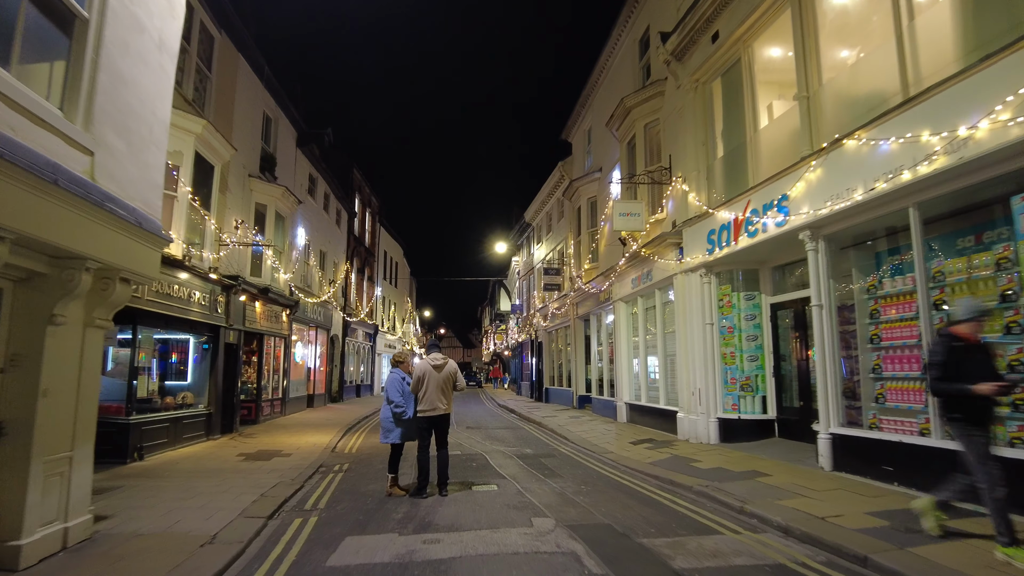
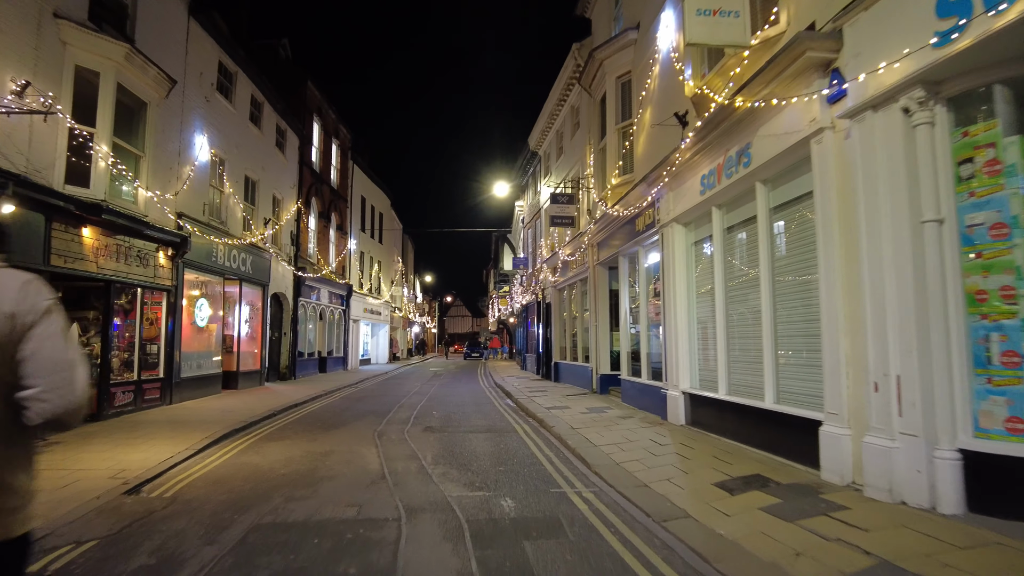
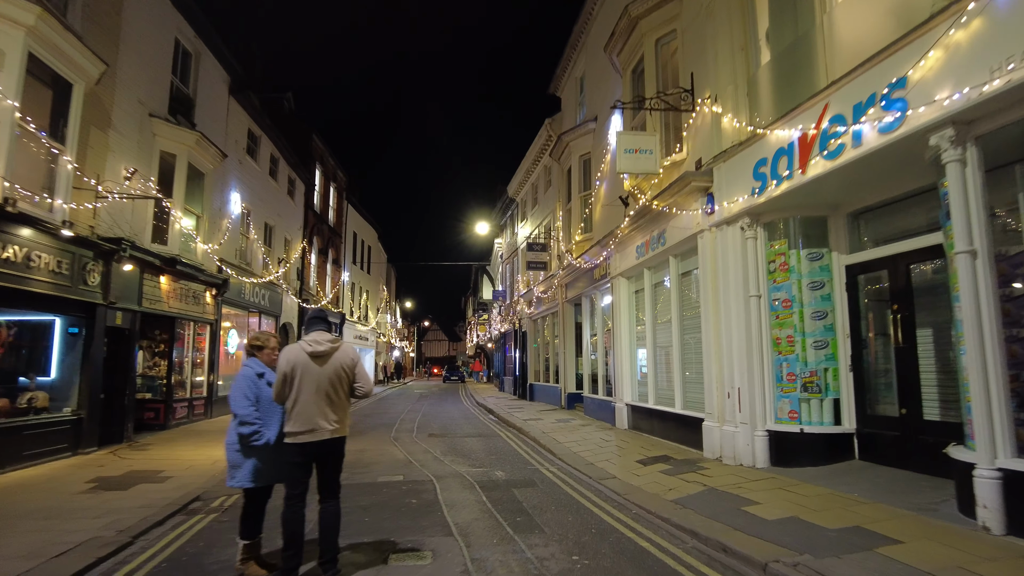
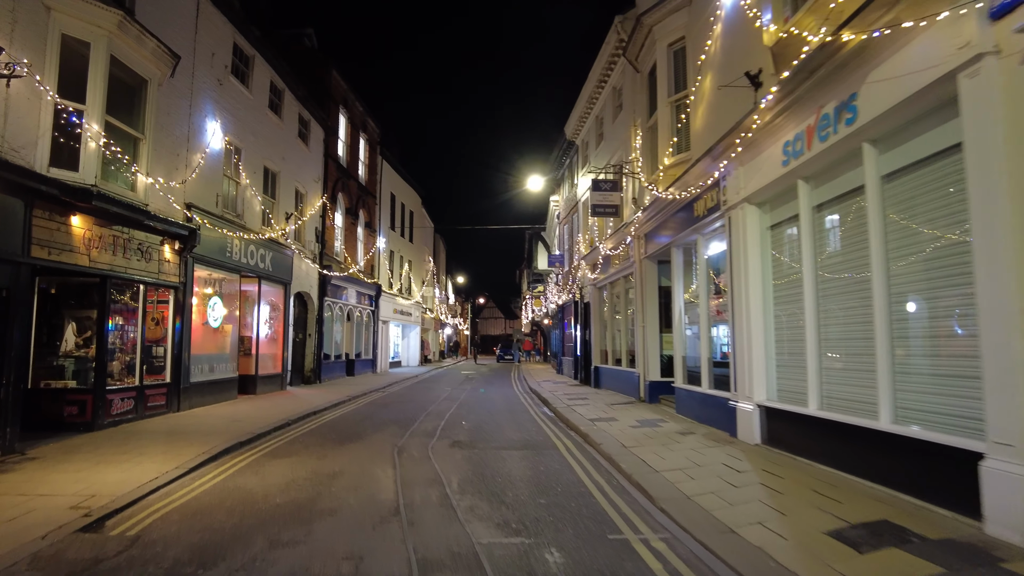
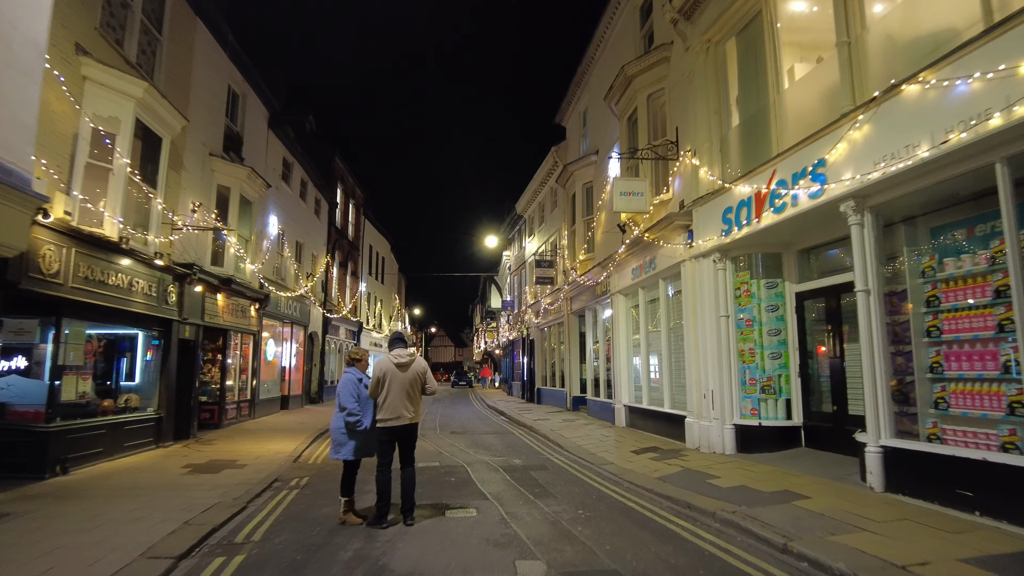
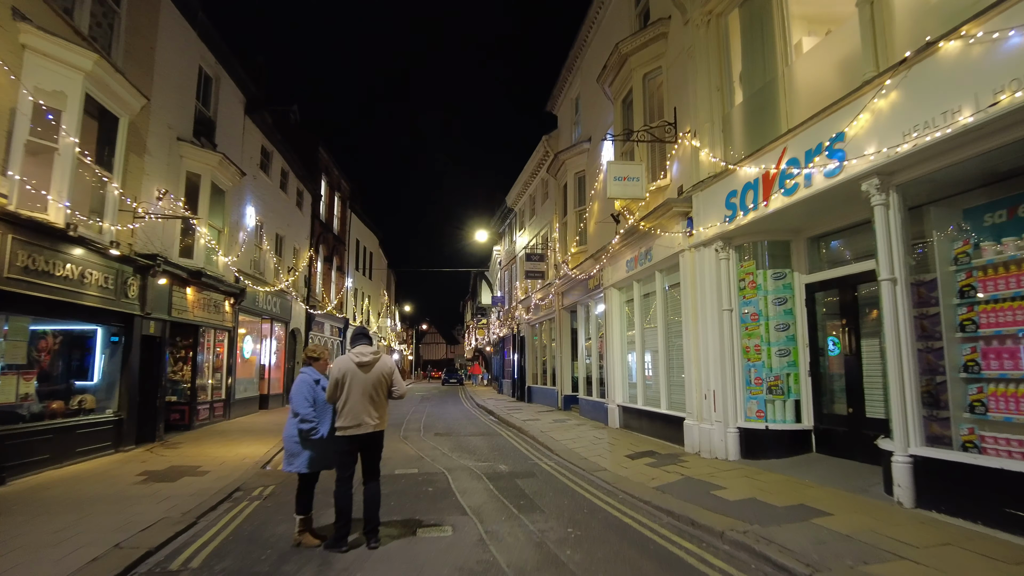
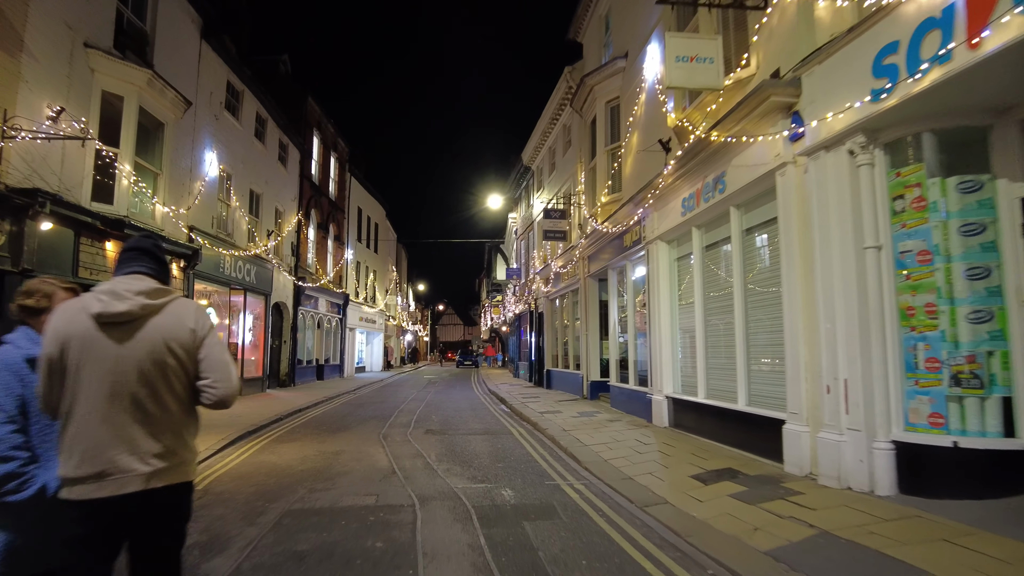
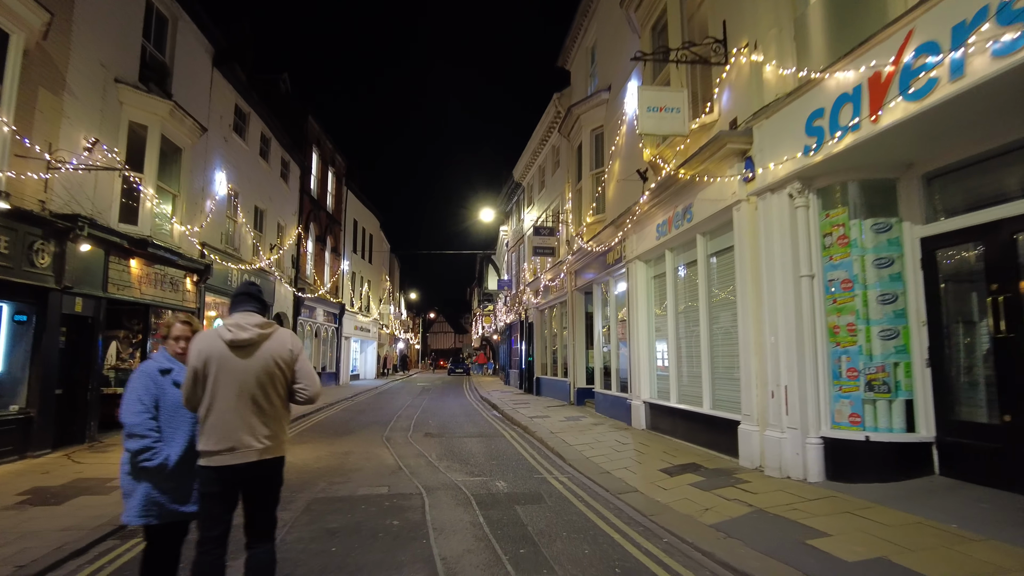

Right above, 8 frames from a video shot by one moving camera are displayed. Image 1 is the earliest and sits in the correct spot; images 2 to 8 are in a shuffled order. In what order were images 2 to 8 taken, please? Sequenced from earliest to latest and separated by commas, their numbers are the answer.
5, 6, 3, 8, 7, 2, 4
